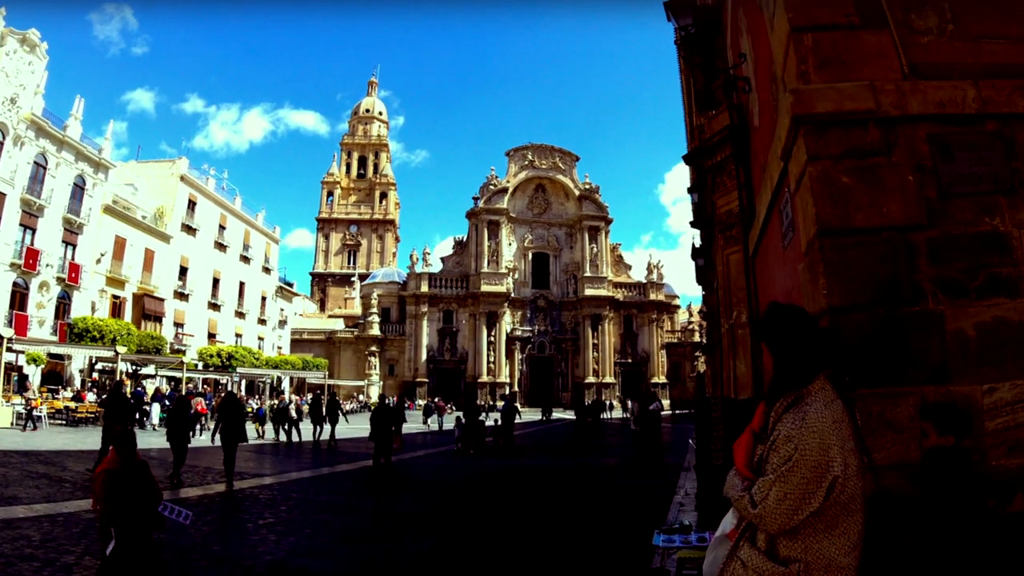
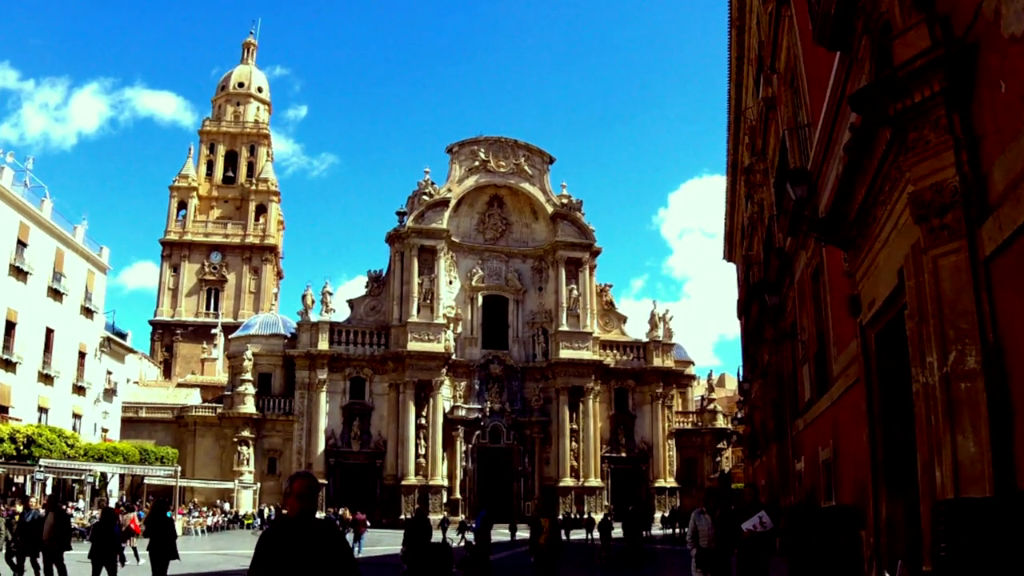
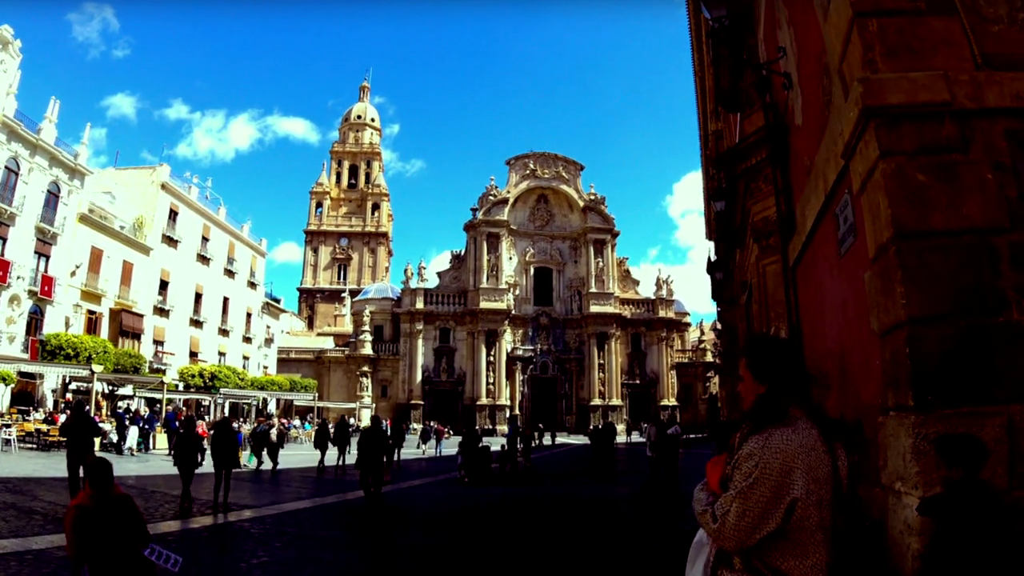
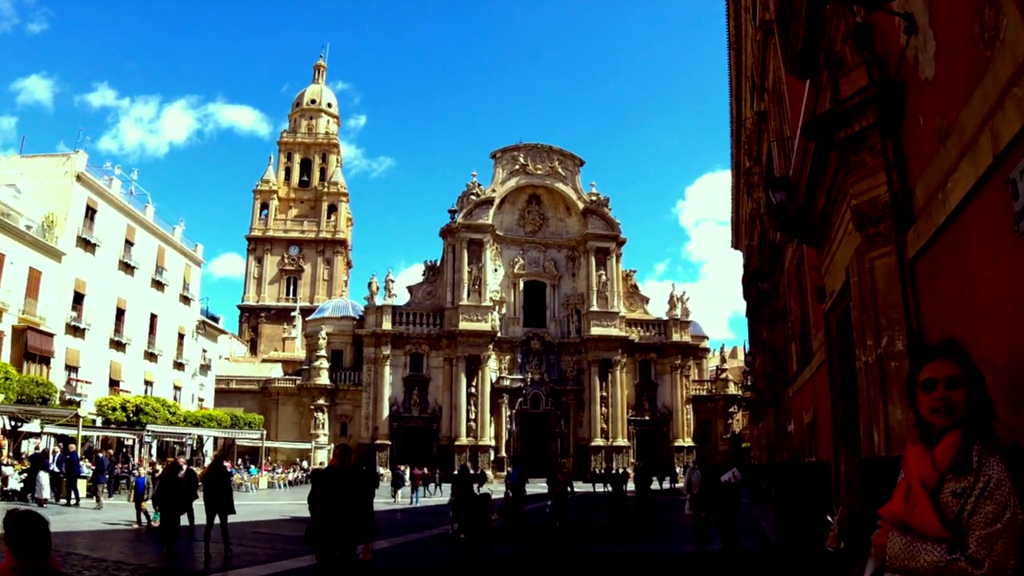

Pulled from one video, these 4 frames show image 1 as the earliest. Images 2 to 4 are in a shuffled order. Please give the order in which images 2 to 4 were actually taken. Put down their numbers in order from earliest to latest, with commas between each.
3, 4, 2
